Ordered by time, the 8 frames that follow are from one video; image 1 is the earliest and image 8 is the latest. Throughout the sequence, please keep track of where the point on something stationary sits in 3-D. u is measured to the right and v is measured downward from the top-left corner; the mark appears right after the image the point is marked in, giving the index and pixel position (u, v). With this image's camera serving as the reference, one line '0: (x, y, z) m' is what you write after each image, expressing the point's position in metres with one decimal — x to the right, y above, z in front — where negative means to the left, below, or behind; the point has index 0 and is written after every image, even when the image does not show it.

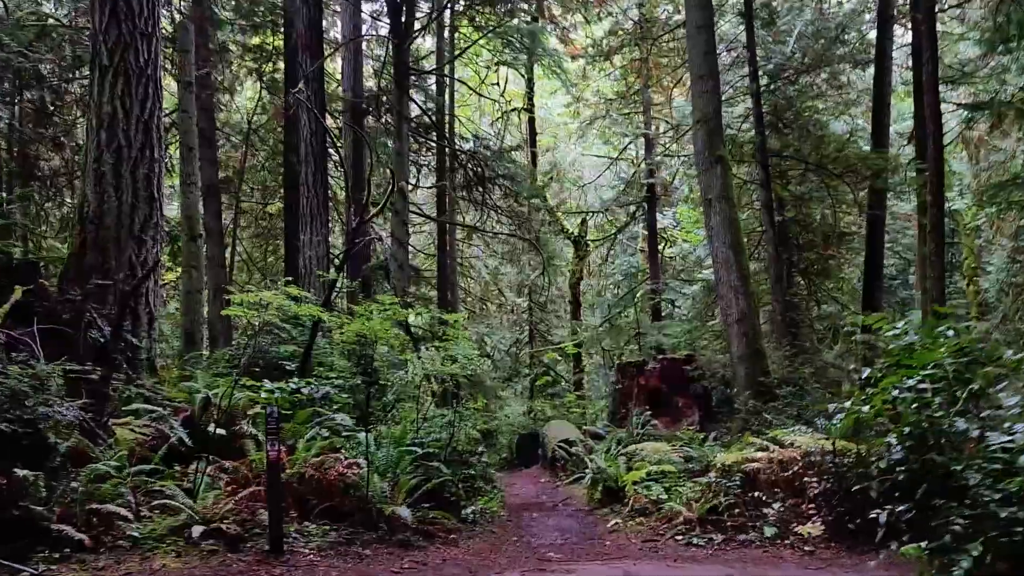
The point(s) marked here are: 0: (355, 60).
0: (-2.8, +4.1, +14.4) m
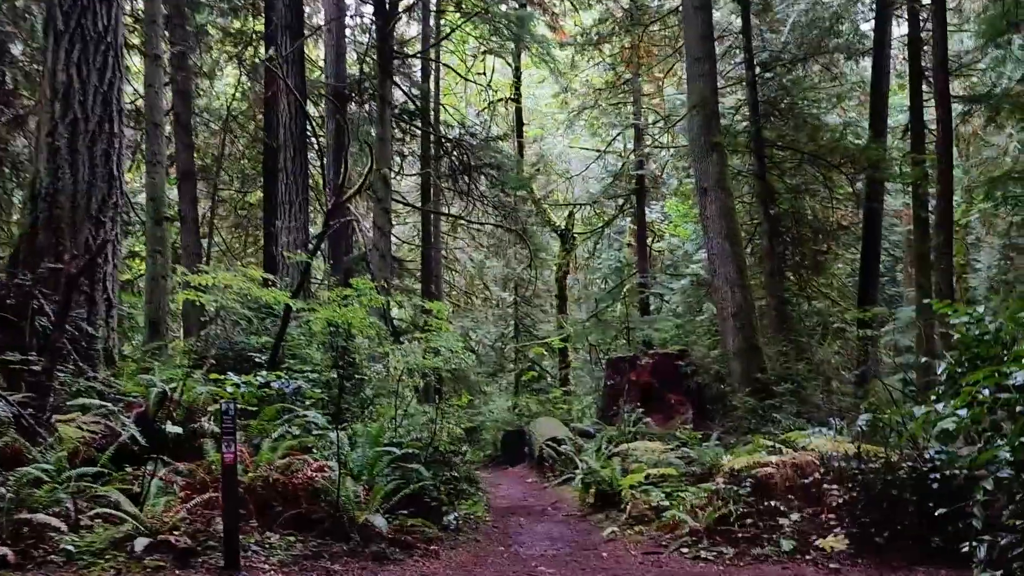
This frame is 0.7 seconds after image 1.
0: (-3.0, +4.3, +13.9) m
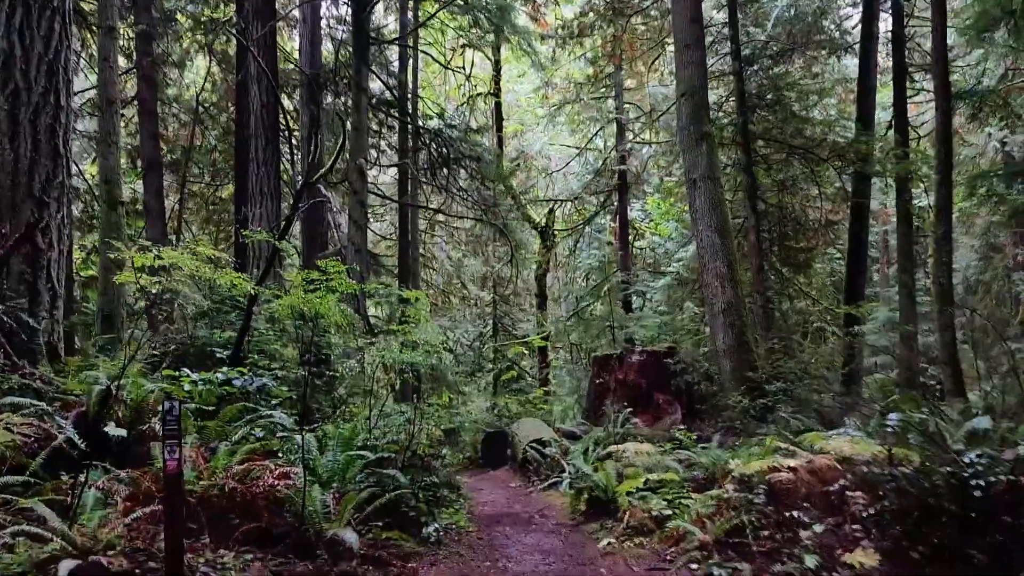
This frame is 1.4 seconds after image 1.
0: (-3.3, +4.3, +13.4) m
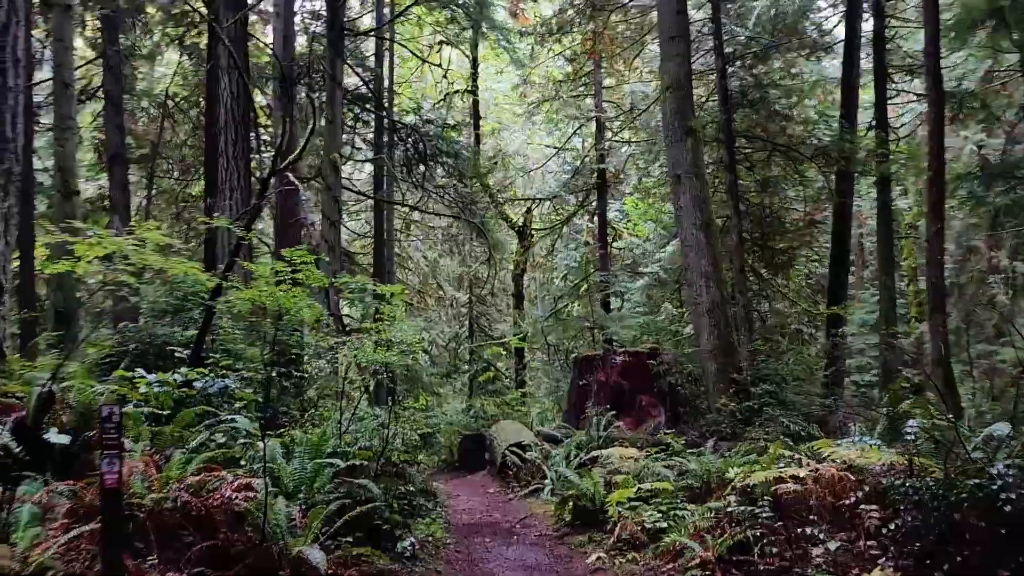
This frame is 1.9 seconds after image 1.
0: (-3.7, +4.4, +13.0) m
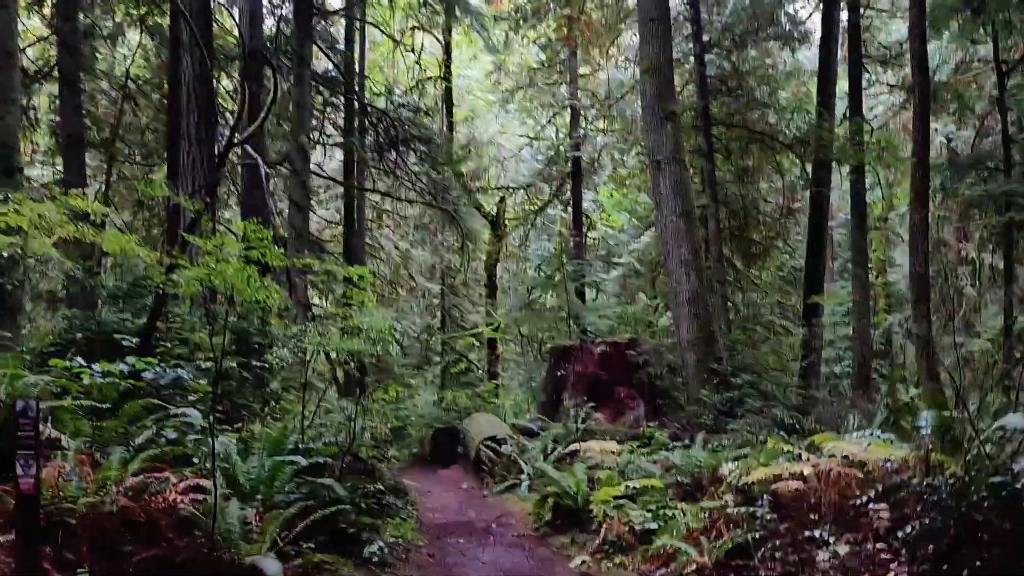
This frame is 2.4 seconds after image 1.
0: (-4.1, +4.5, +12.5) m
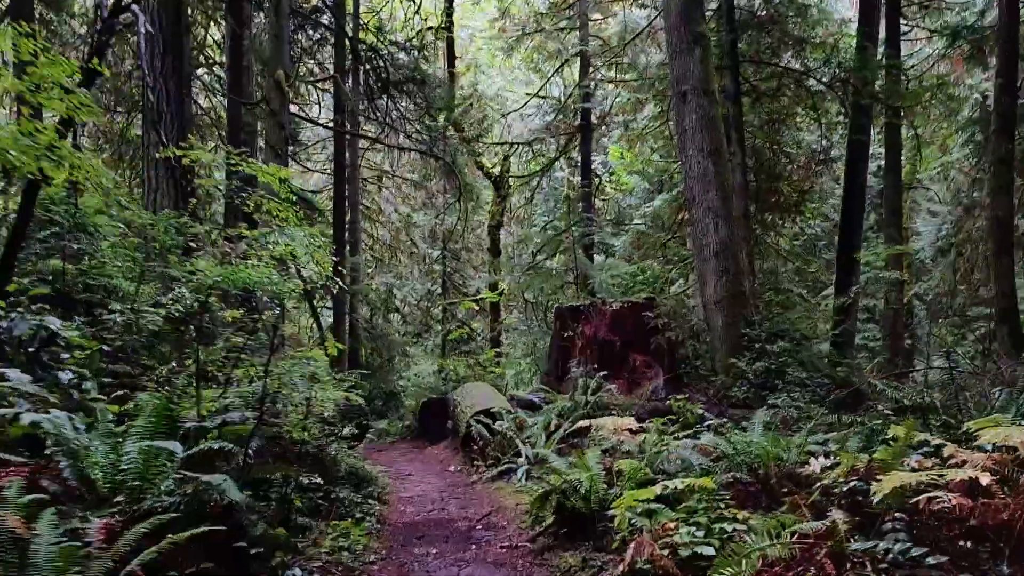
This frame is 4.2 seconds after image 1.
0: (-4.0, +5.2, +11.1) m
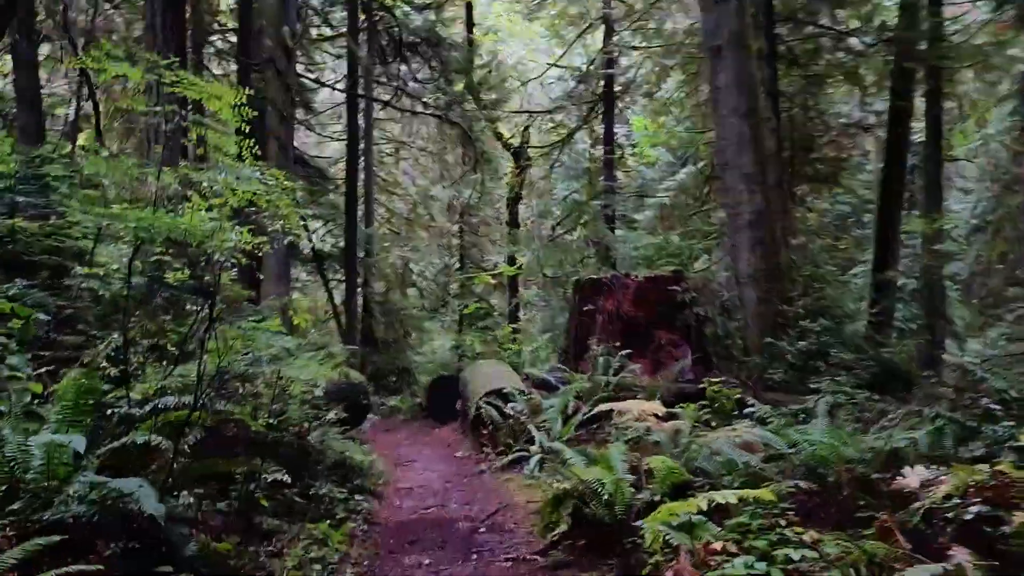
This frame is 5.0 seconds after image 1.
0: (-3.7, +5.6, +10.5) m
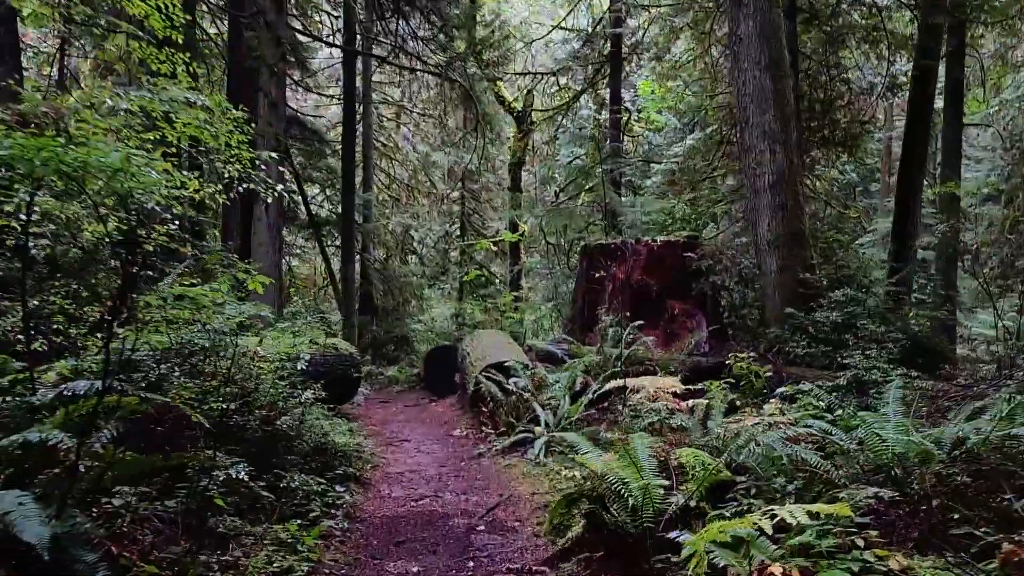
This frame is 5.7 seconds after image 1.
0: (-3.7, +6.0, +9.8) m
